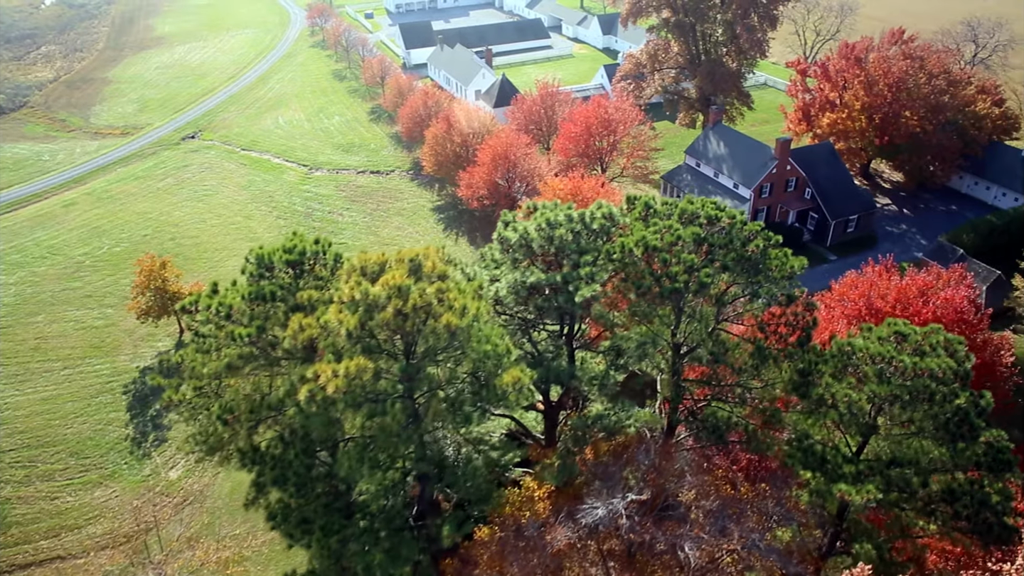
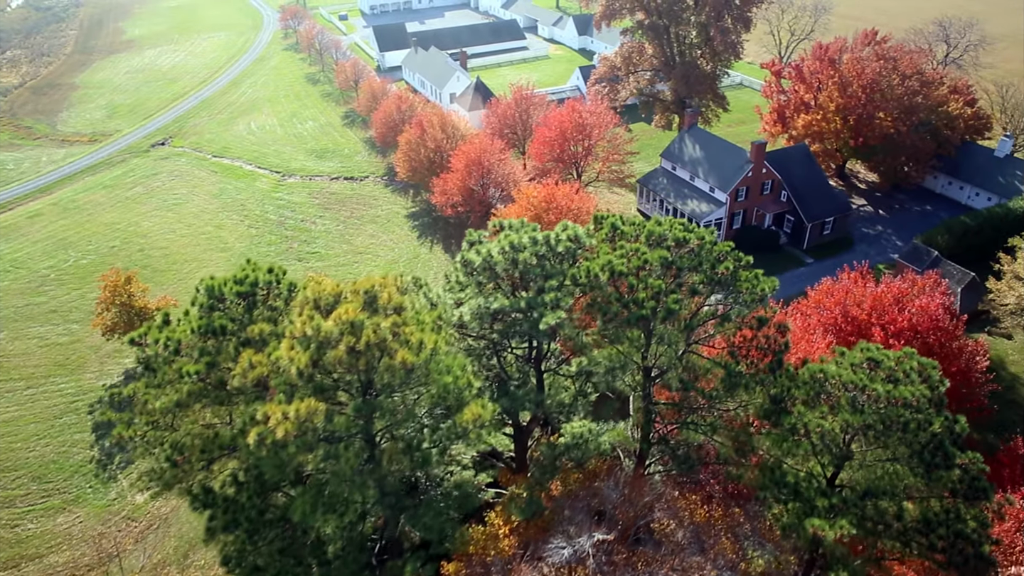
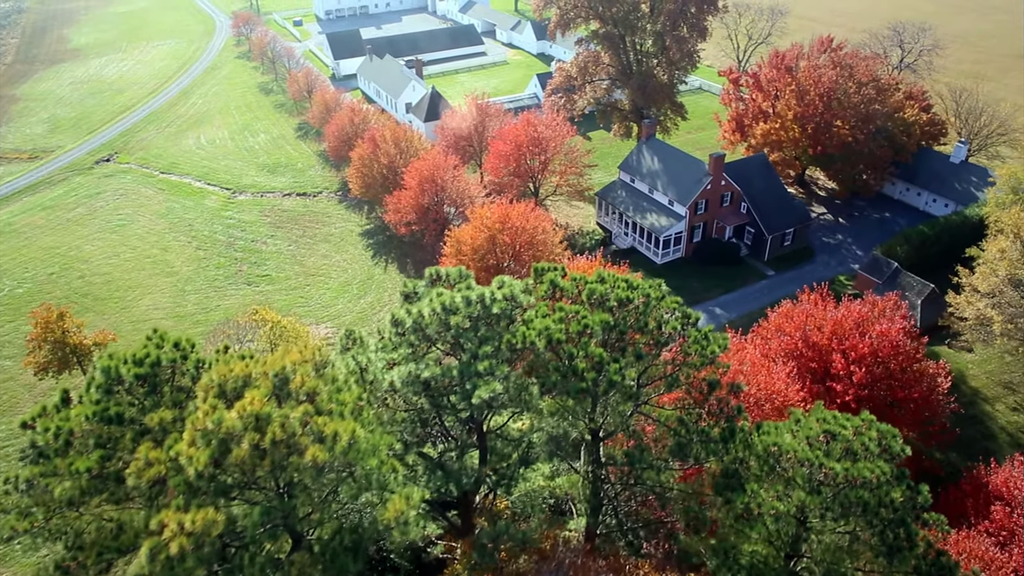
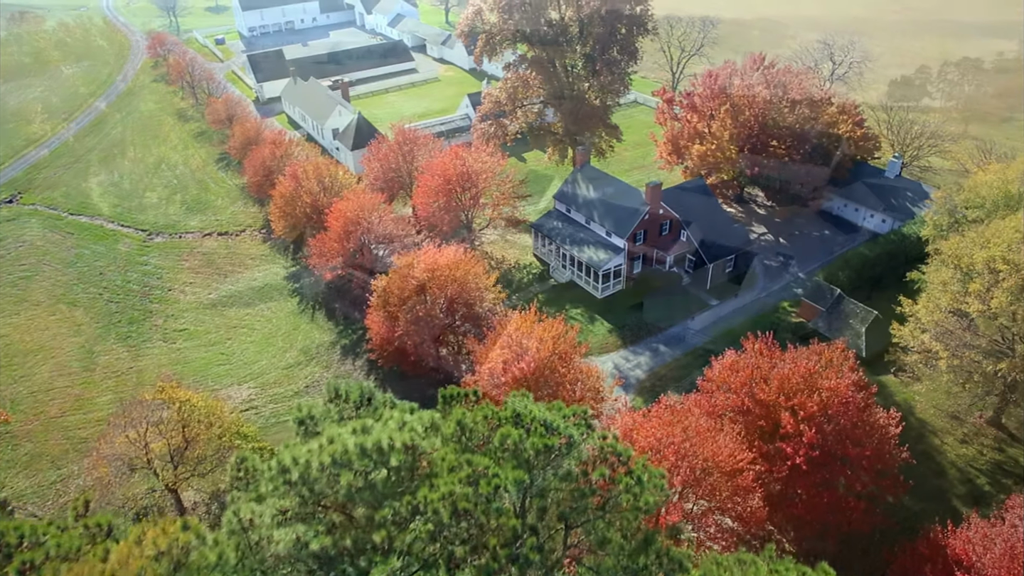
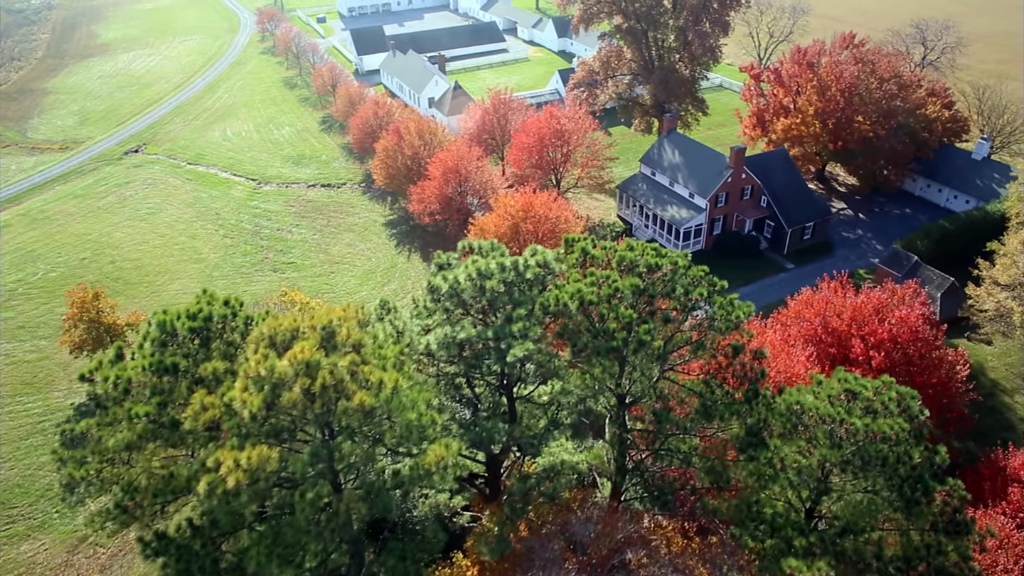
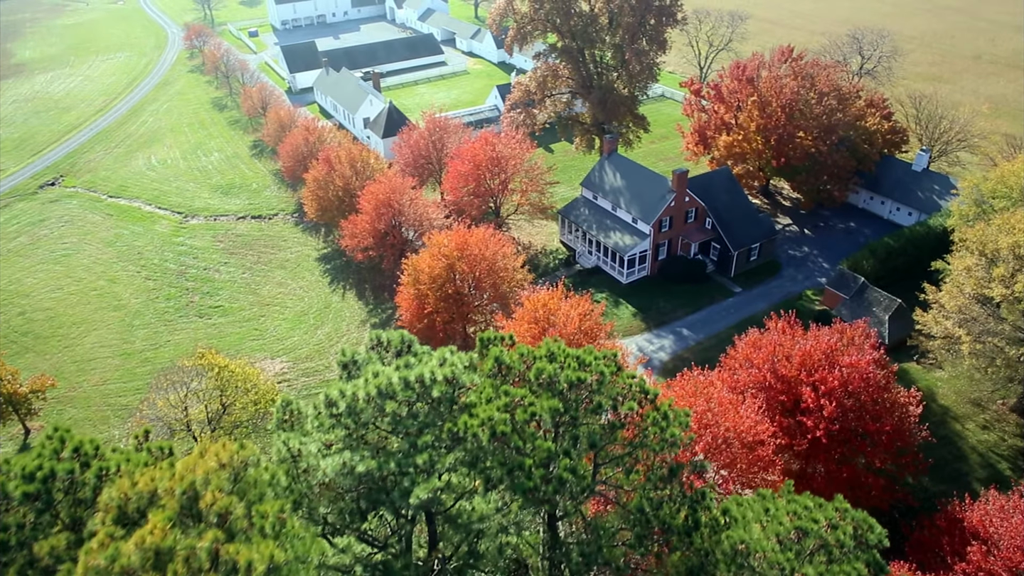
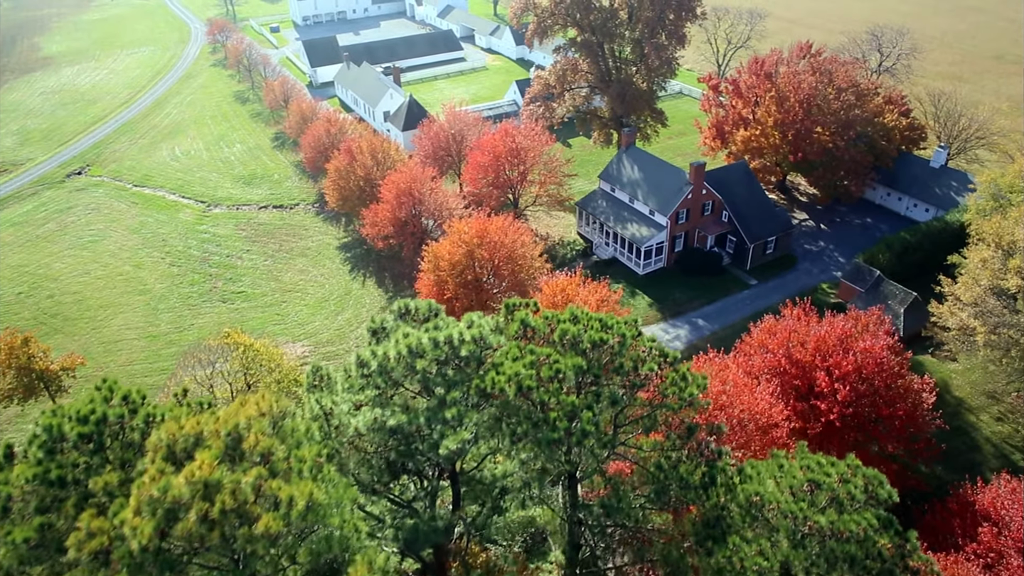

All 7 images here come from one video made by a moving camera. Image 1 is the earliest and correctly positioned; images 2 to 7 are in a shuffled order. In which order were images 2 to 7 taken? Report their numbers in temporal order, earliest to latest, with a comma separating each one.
2, 5, 3, 7, 6, 4
